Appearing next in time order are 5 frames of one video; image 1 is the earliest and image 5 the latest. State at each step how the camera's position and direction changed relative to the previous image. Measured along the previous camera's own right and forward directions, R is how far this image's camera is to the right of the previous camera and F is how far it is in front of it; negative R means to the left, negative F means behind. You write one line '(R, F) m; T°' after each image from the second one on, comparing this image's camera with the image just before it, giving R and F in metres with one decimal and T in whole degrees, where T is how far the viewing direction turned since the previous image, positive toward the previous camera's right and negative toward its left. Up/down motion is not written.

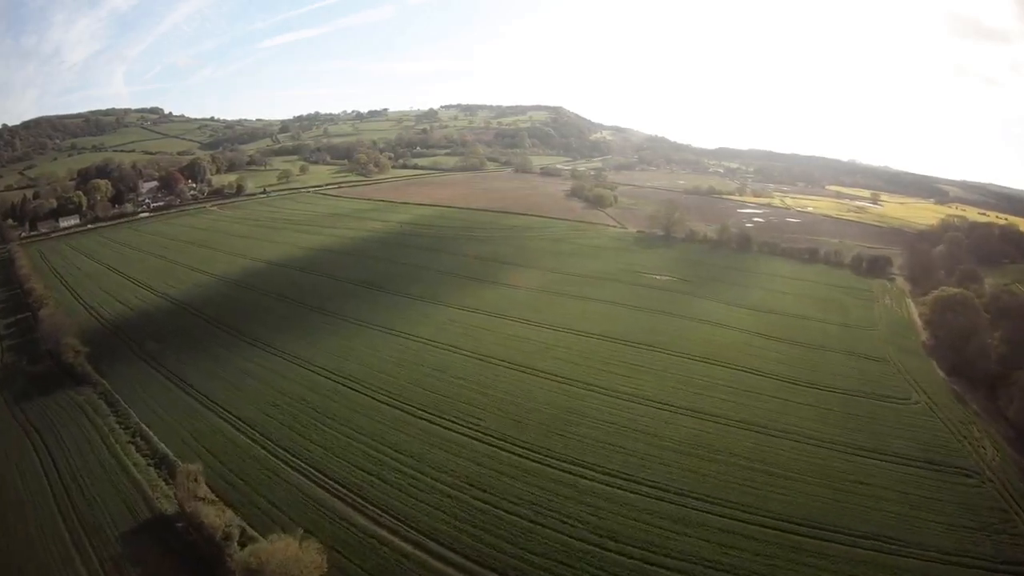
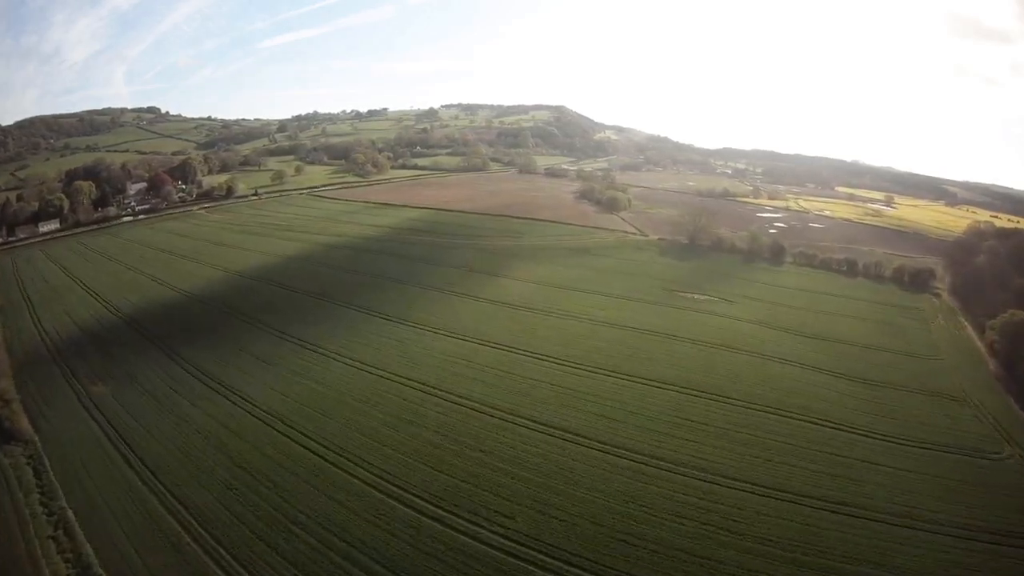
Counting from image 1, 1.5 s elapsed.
(-1.3, +5.6) m; 0°
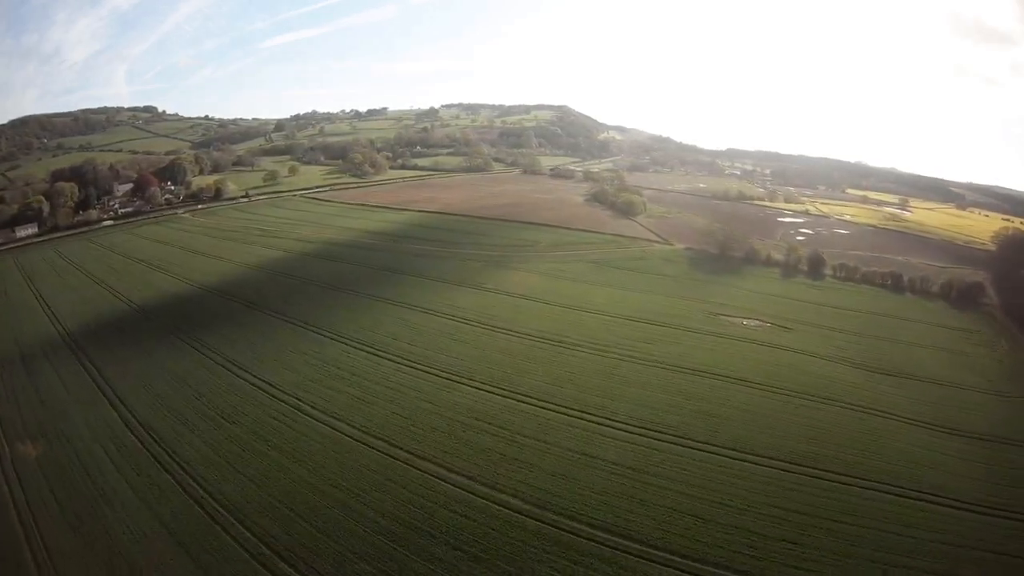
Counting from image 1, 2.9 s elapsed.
(-1.3, +5.5) m; 0°
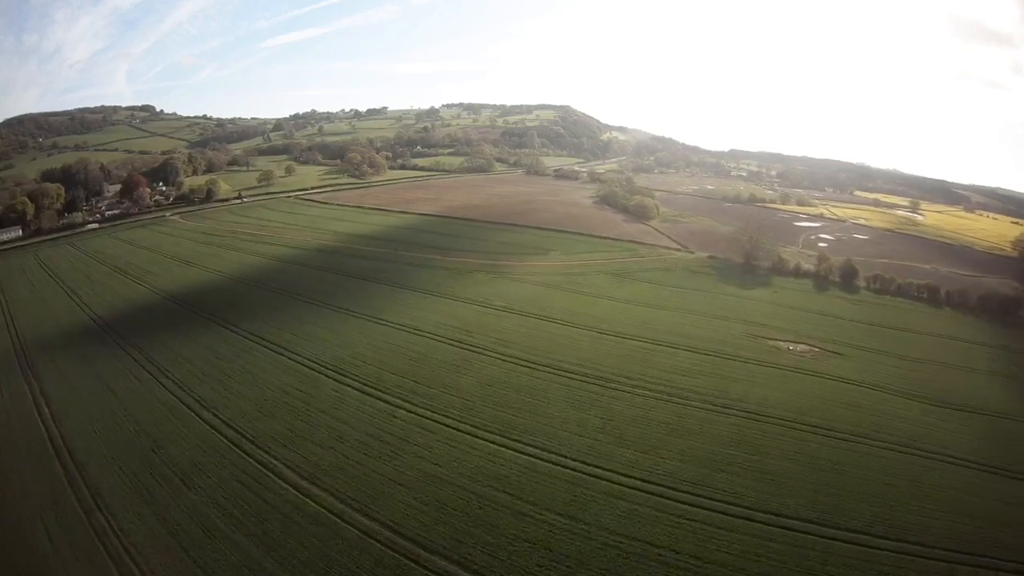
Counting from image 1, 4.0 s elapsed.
(-0.9, +4.0) m; 0°
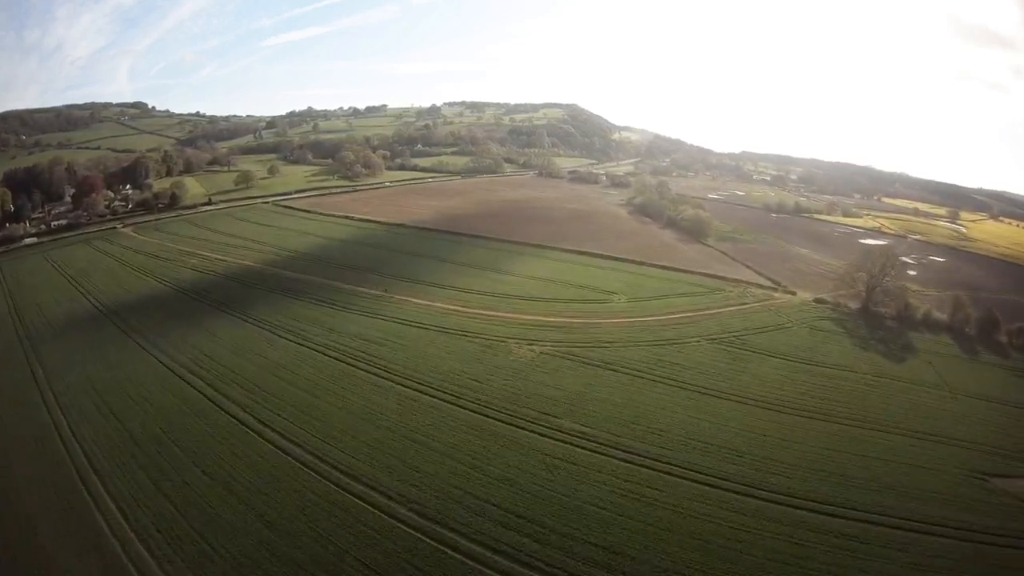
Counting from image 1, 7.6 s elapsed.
(-2.8, +12.8) m; 0°
